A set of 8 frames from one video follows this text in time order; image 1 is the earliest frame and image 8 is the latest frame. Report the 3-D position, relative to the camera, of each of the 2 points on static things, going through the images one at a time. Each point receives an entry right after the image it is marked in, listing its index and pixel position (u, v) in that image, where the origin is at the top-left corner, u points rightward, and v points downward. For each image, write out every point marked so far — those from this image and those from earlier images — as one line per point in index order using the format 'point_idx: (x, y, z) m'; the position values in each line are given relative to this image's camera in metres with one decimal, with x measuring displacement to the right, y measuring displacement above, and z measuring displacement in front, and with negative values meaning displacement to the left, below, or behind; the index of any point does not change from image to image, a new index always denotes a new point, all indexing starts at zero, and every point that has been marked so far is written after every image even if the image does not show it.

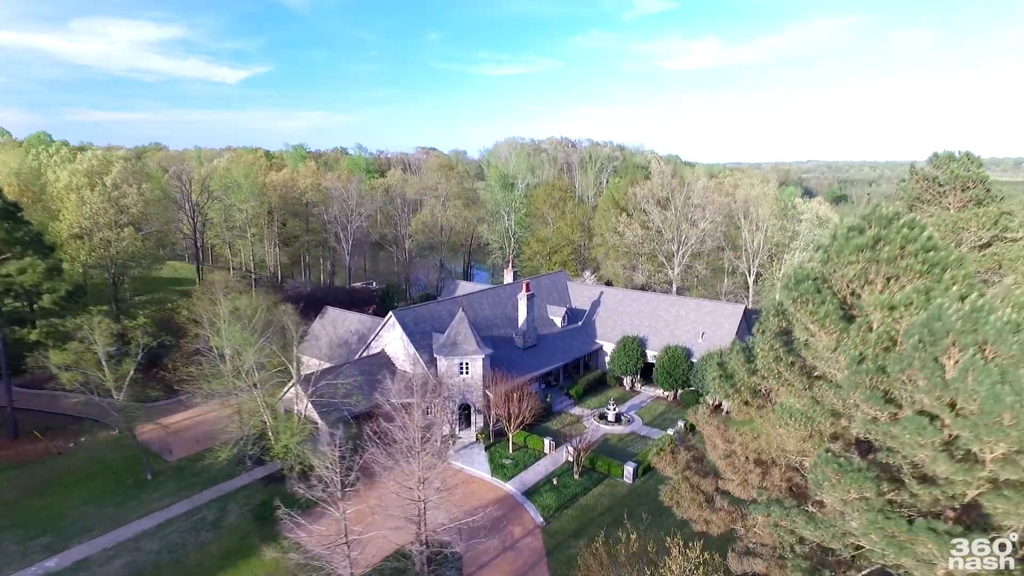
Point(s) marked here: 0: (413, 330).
0: (-3.0, -1.2, +18.4) m
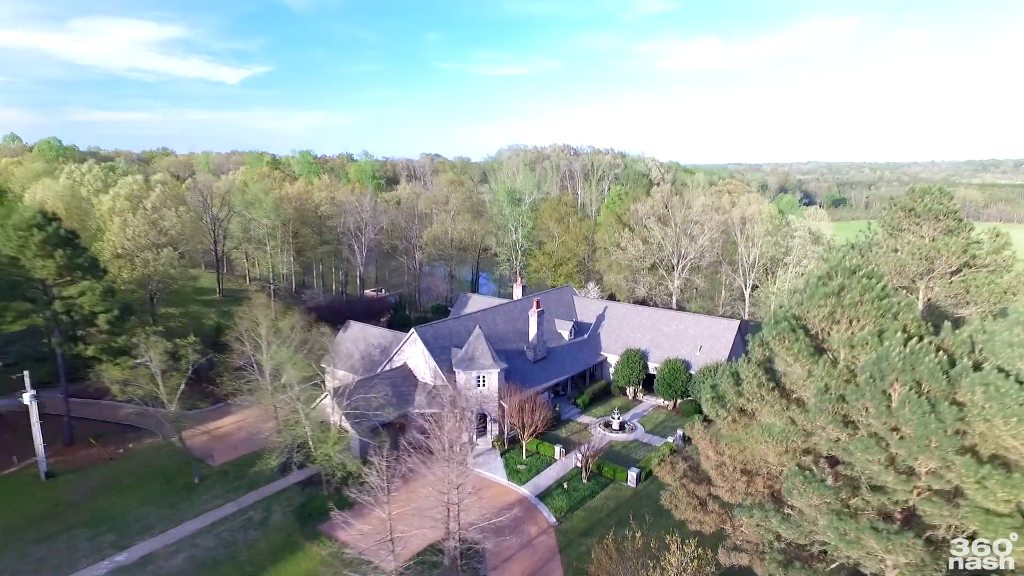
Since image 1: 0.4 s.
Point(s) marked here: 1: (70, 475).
0: (-2.6, -1.8, +20.0) m
1: (-12.4, -5.1, +17.6) m
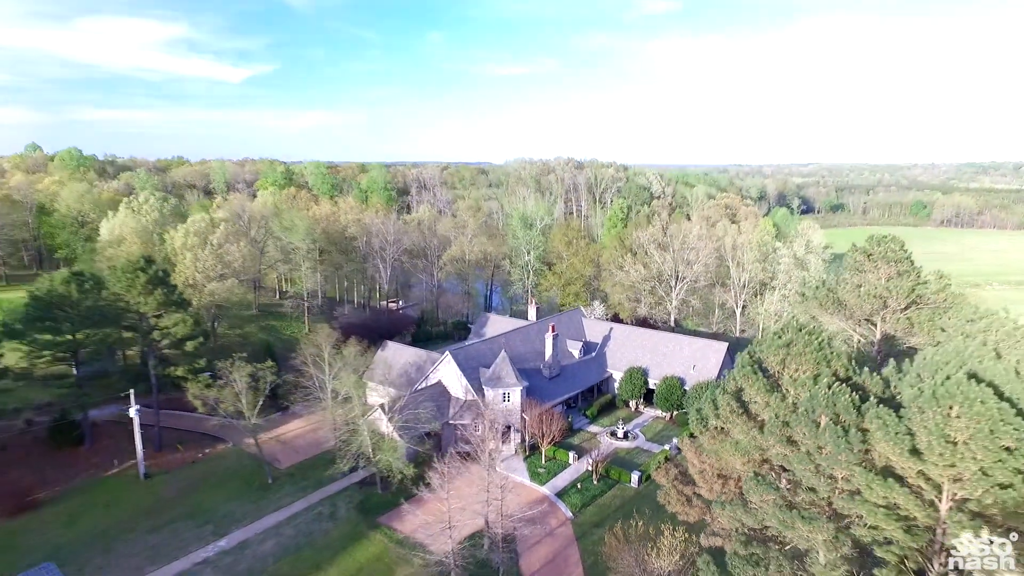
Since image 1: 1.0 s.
0: (-1.8, -2.9, +23.4) m
1: (-11.7, -6.2, +21.0) m
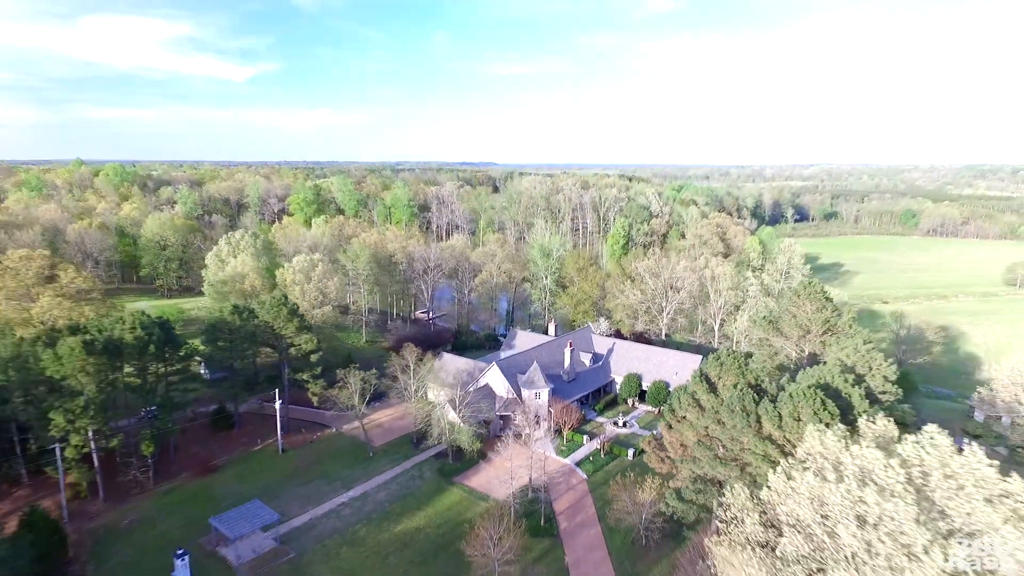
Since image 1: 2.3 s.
0: (-0.3, -4.3, +31.8) m
1: (-10.2, -7.5, +29.4) m
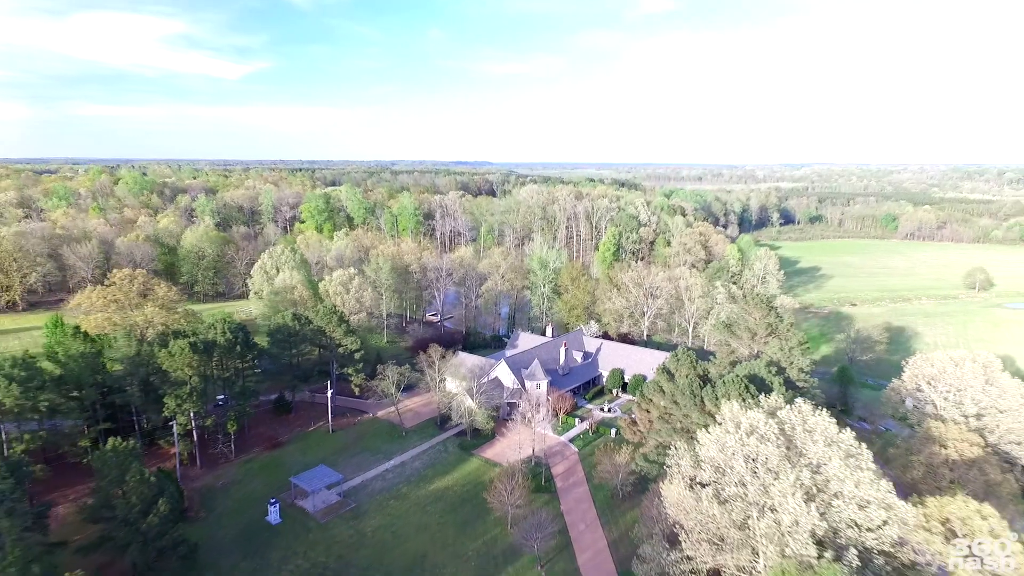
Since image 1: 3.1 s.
0: (0.0, -4.9, +38.8) m
1: (-9.9, -8.2, +36.4) m
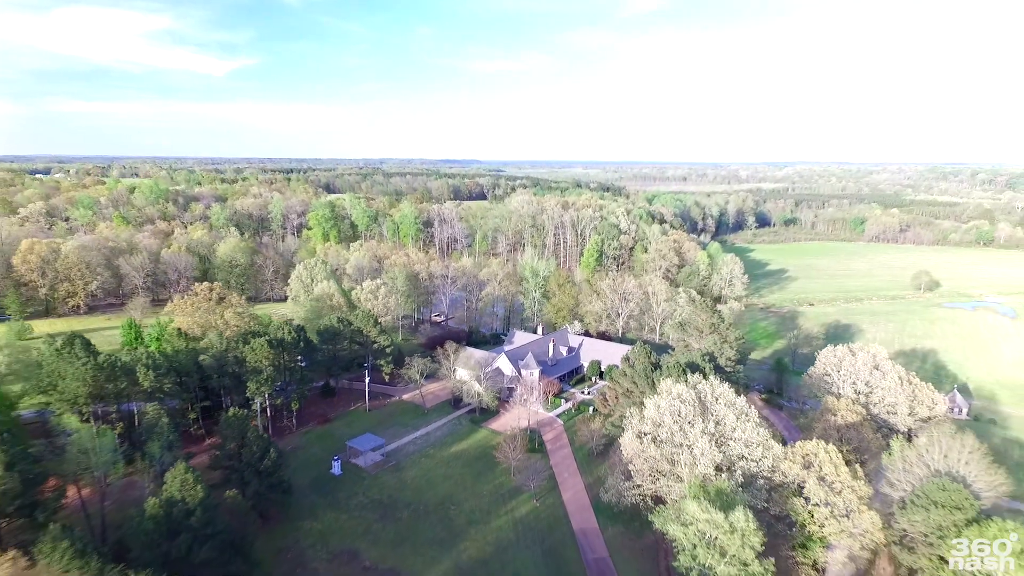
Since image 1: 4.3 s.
0: (-0.1, -5.5, +48.4) m
1: (-10.0, -8.8, +45.8) m
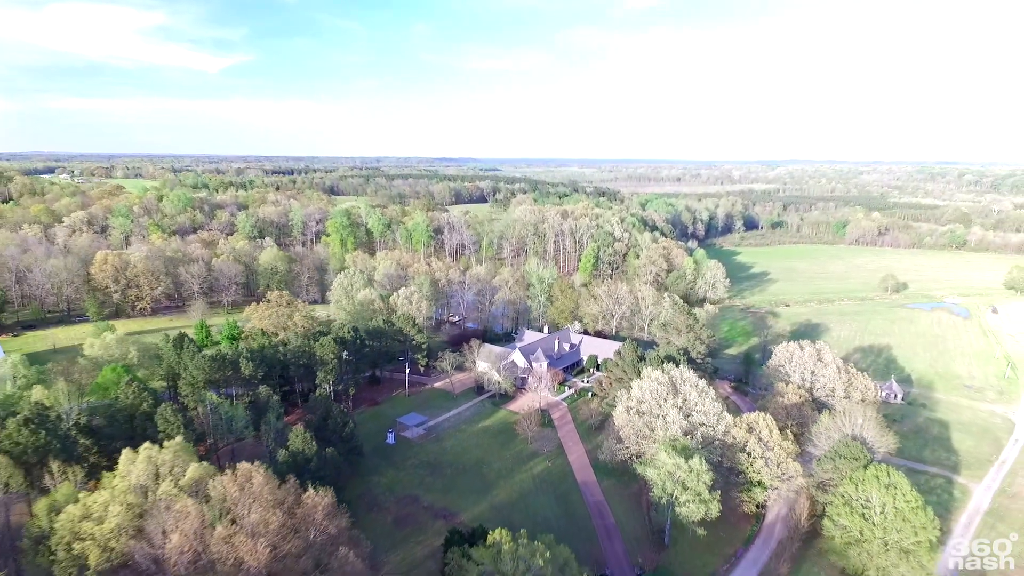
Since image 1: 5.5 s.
0: (+1.1, -6.2, +58.6) m
1: (-8.8, -9.5, +55.9) m
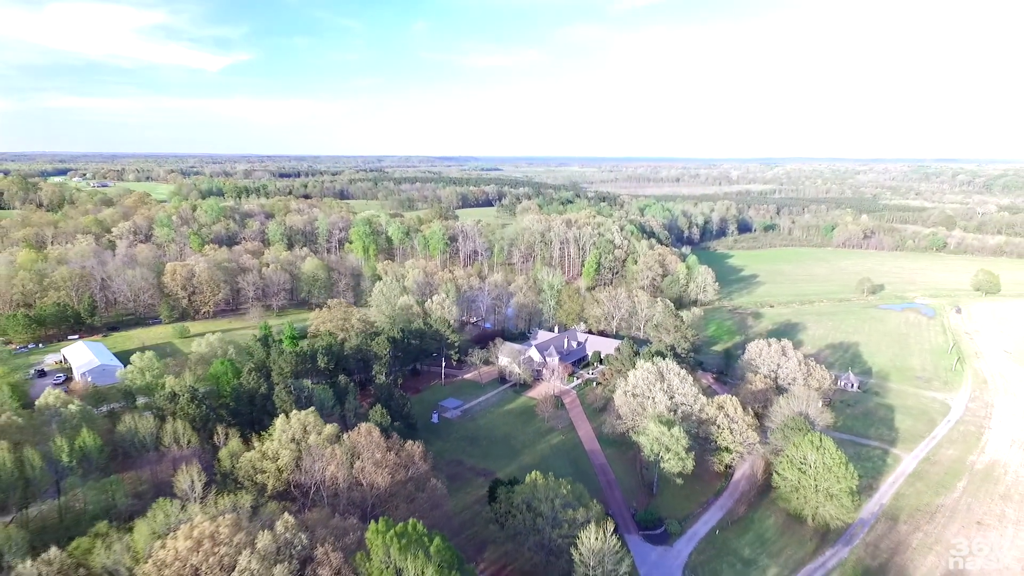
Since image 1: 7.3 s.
0: (+3.0, -7.0, +69.9) m
1: (-6.8, -10.3, +67.3) m
